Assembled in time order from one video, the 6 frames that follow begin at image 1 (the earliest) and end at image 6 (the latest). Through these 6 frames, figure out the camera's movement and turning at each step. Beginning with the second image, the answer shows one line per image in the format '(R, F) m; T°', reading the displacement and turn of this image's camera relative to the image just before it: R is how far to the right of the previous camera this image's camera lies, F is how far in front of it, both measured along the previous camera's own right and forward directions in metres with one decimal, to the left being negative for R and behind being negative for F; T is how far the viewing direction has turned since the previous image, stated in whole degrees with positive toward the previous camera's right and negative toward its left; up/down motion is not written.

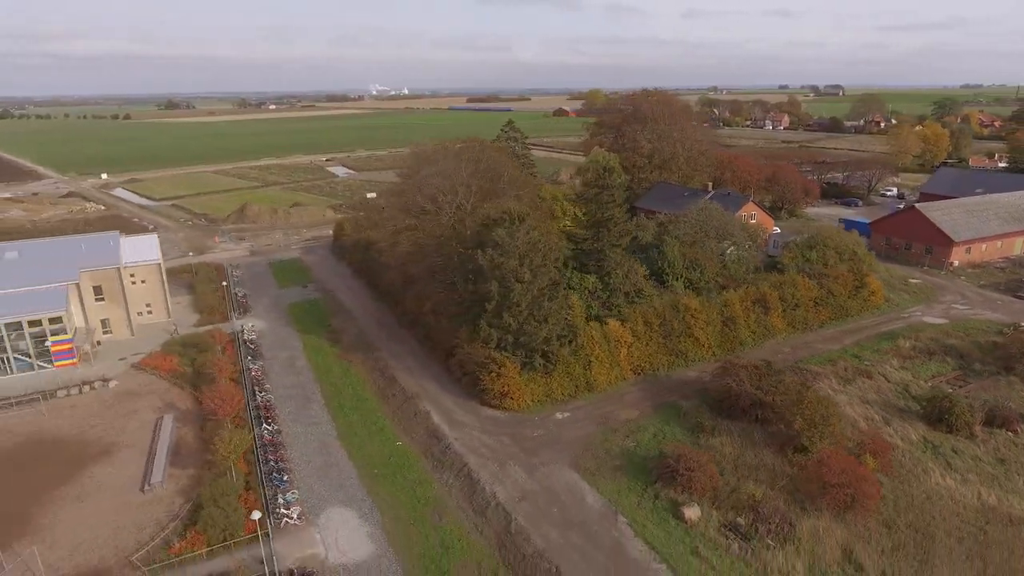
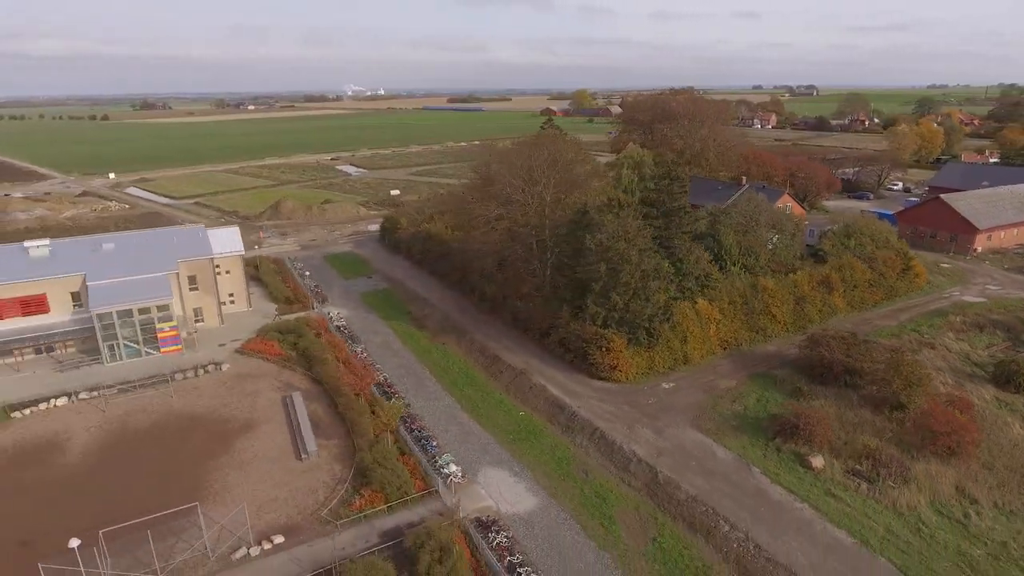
(-5.7, -2.0) m; +2°
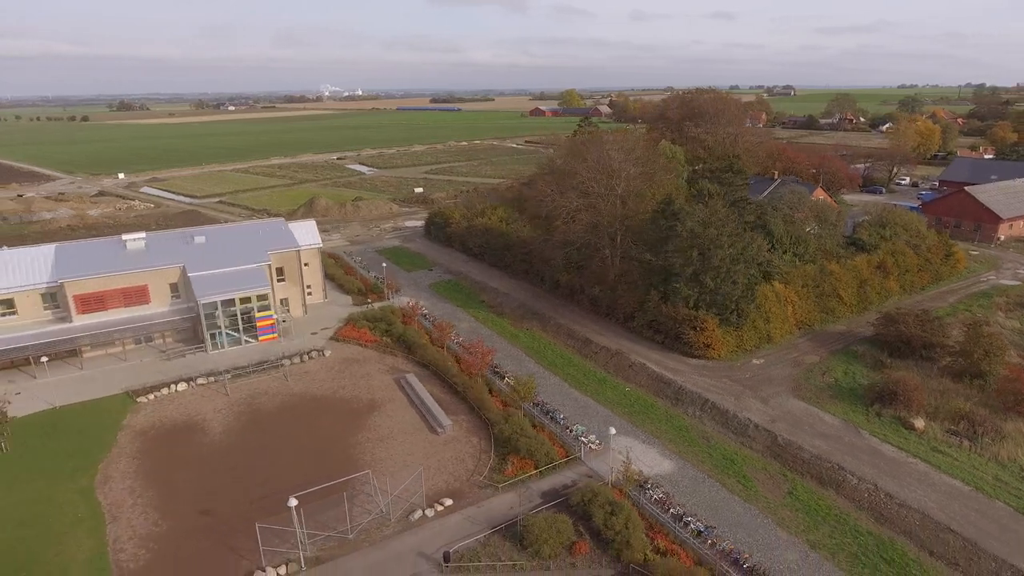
(-5.7, -1.7) m; +2°
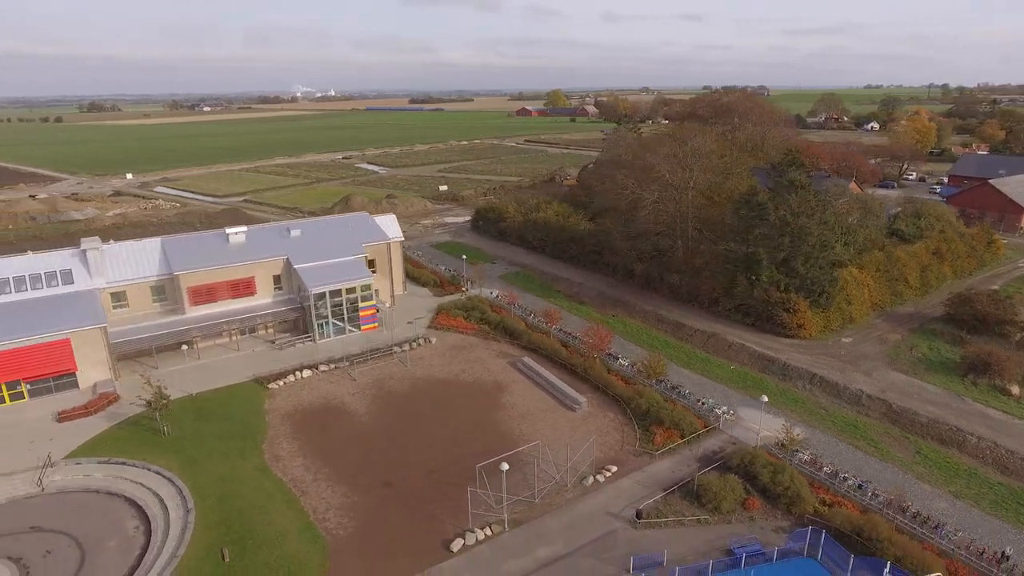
(-6.7, -1.4) m; +3°
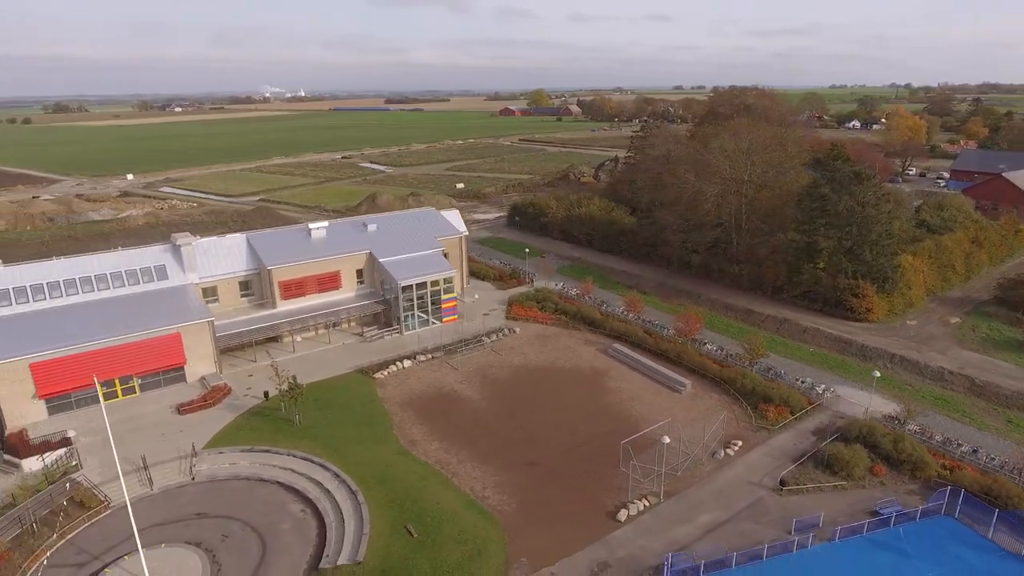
(-6.0, -0.9) m; +3°
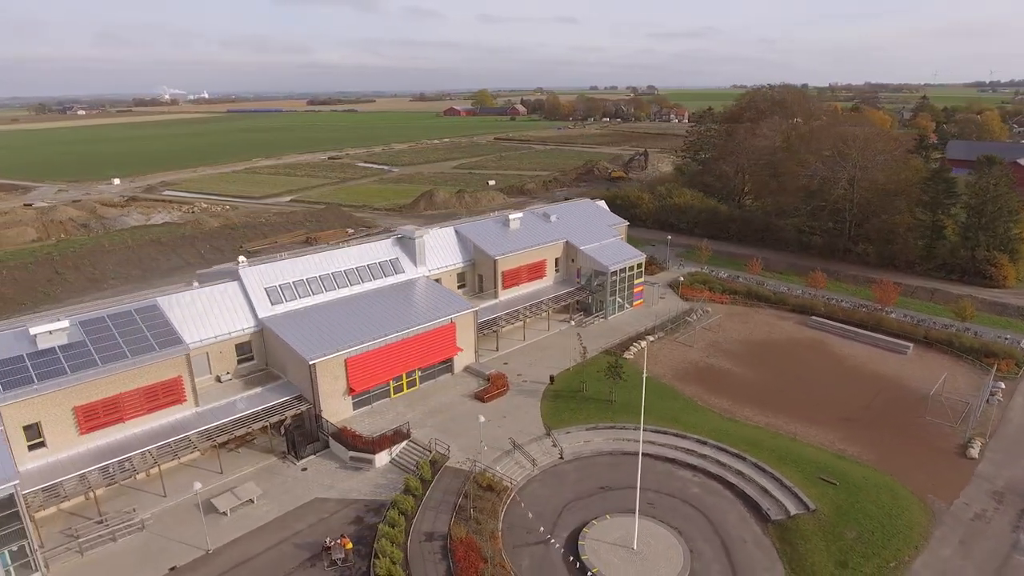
(-15.9, -0.1) m; +8°
